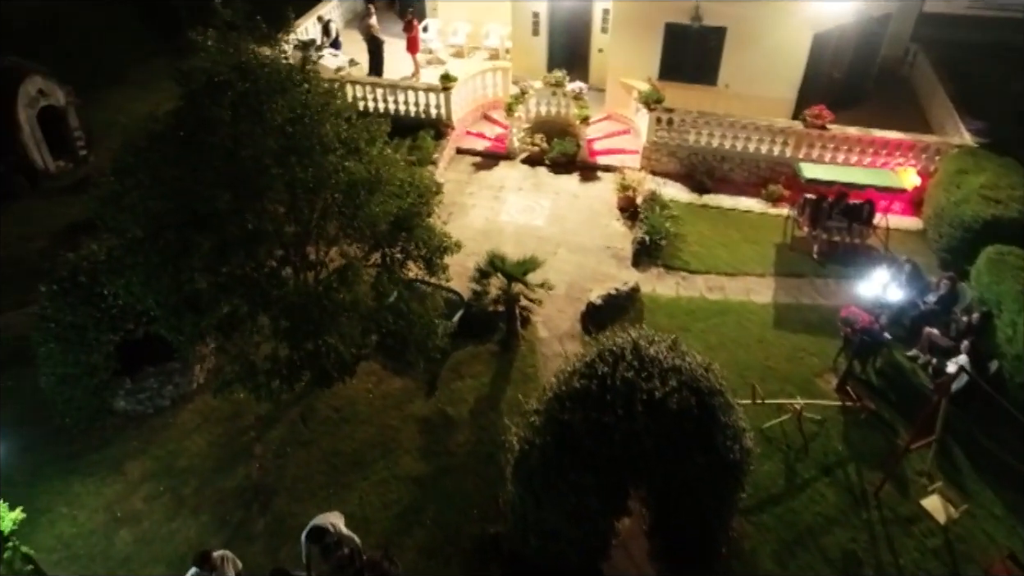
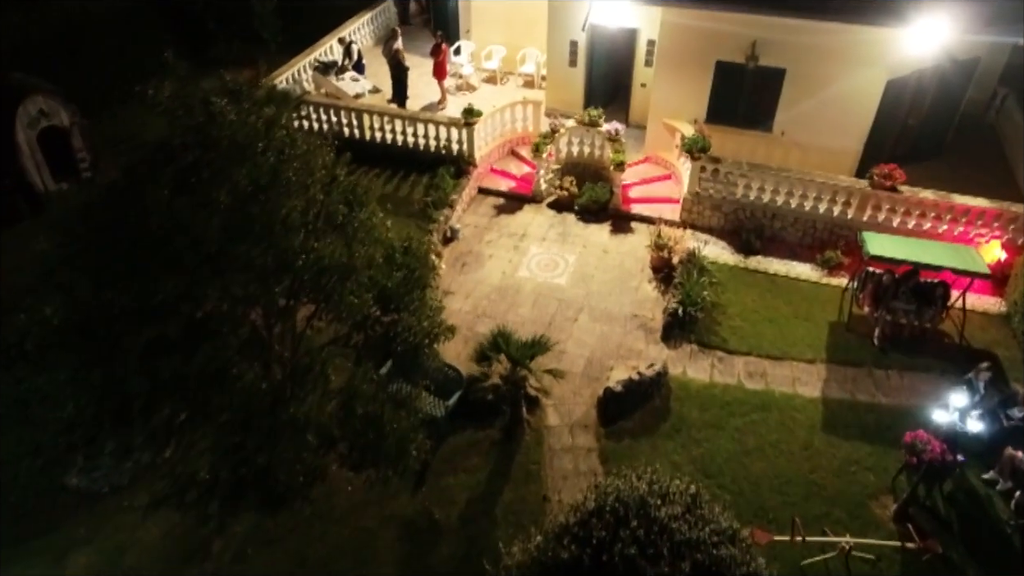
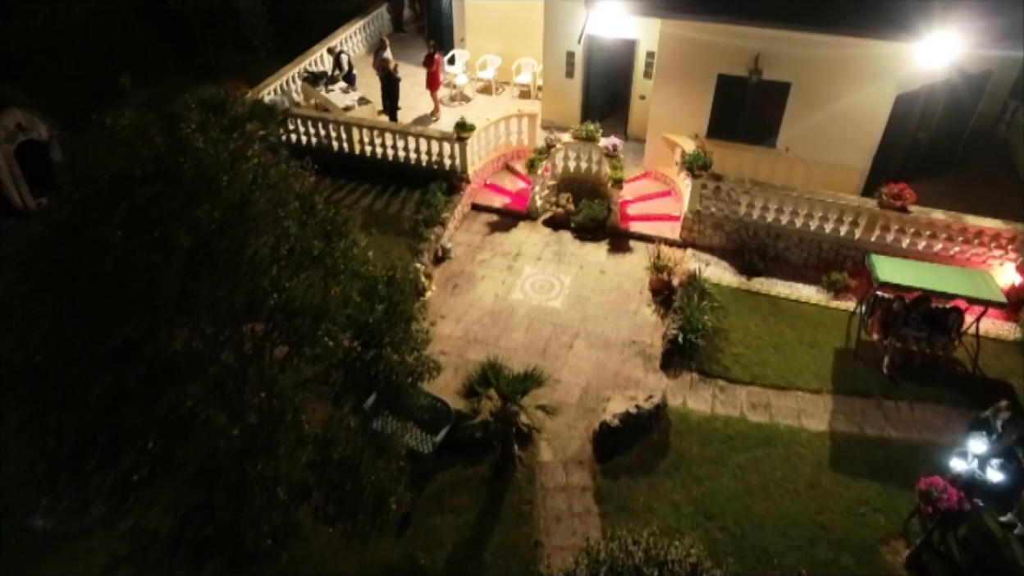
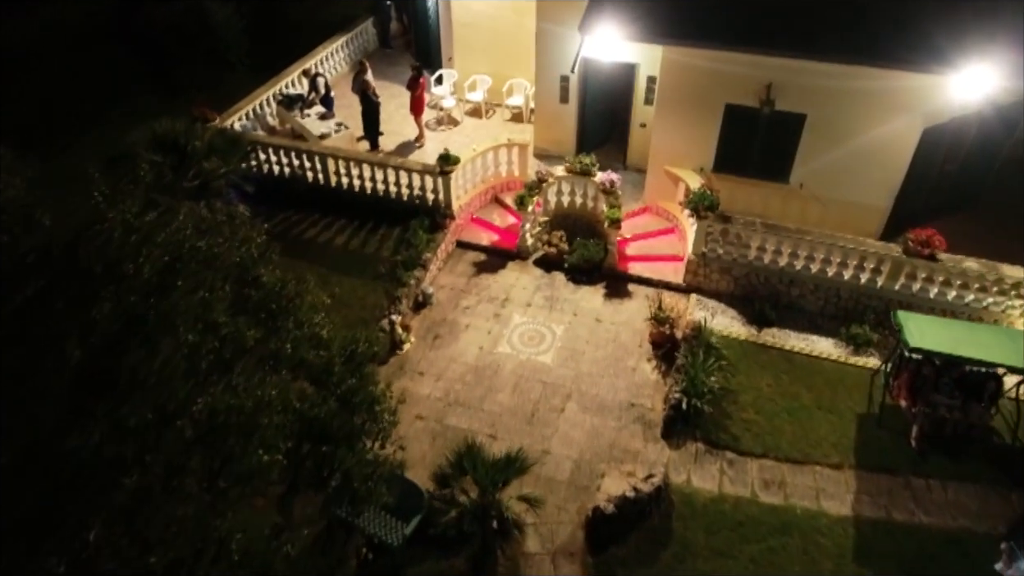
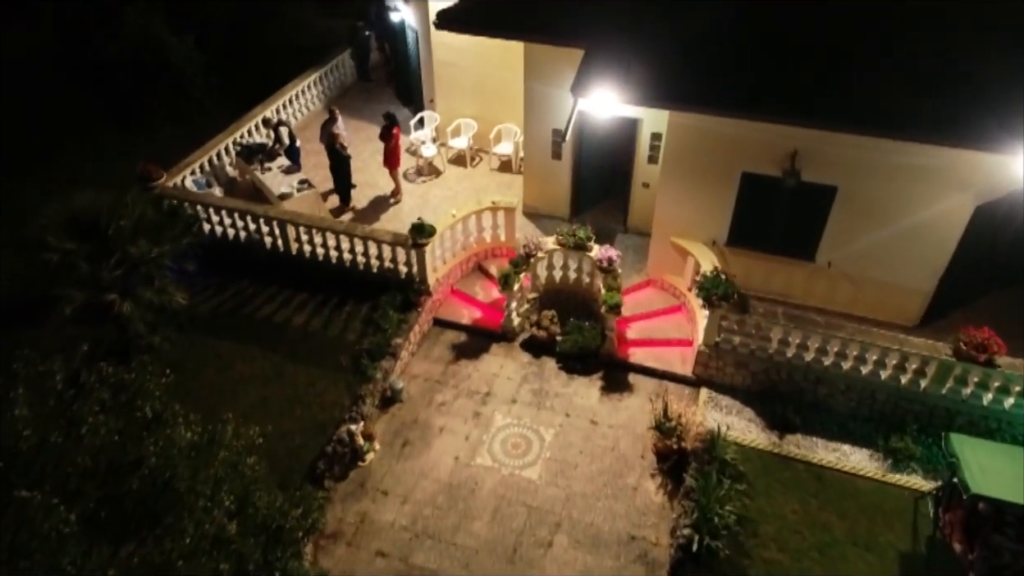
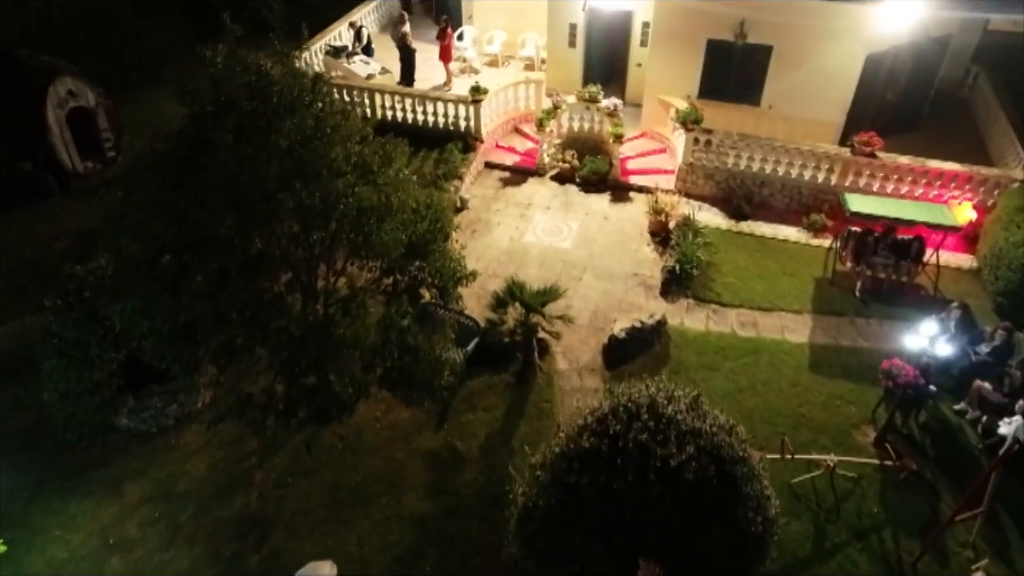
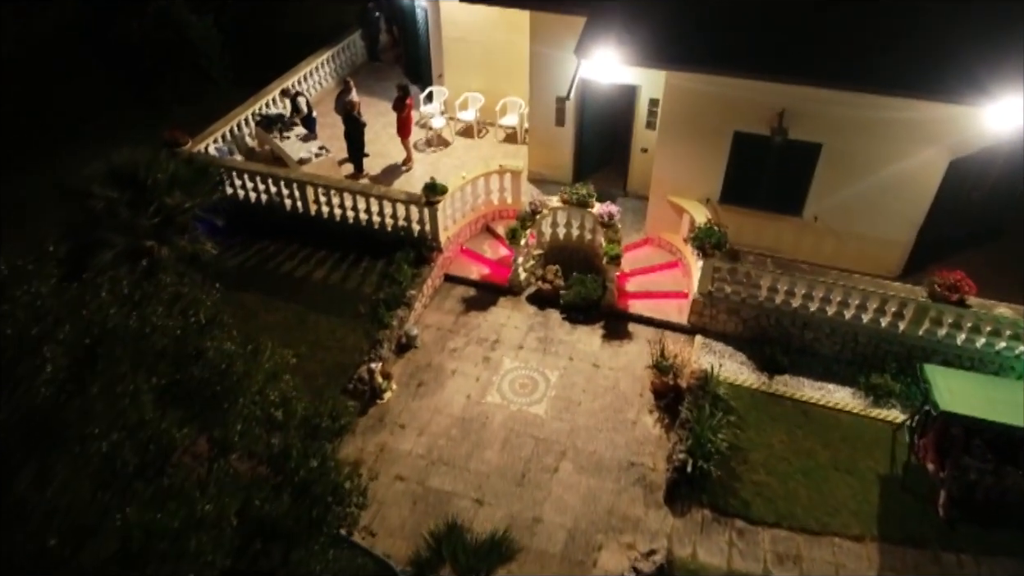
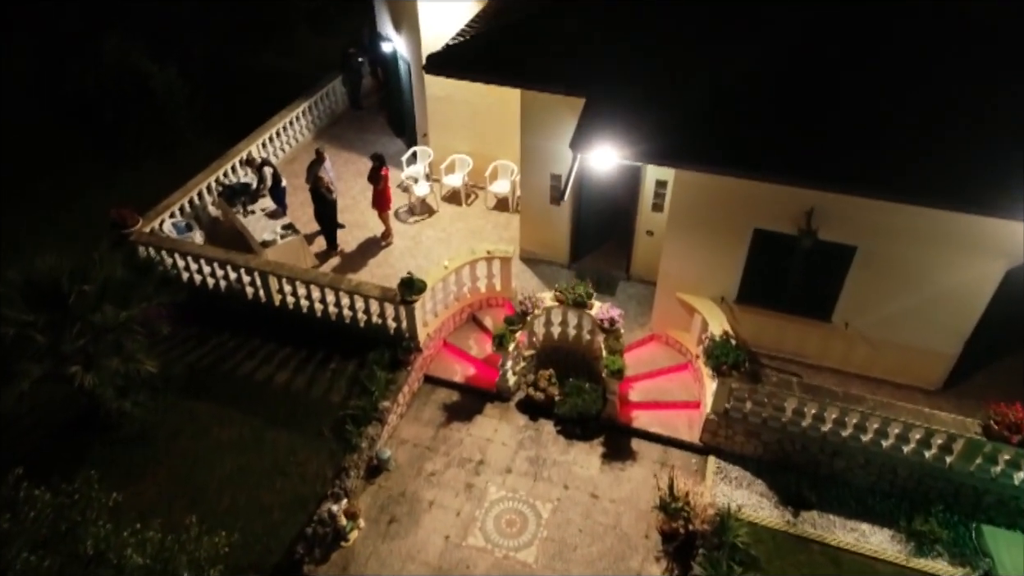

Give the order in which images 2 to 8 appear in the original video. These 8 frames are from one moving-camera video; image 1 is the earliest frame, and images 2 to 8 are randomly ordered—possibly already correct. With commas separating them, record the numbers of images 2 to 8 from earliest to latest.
6, 2, 3, 4, 7, 5, 8
